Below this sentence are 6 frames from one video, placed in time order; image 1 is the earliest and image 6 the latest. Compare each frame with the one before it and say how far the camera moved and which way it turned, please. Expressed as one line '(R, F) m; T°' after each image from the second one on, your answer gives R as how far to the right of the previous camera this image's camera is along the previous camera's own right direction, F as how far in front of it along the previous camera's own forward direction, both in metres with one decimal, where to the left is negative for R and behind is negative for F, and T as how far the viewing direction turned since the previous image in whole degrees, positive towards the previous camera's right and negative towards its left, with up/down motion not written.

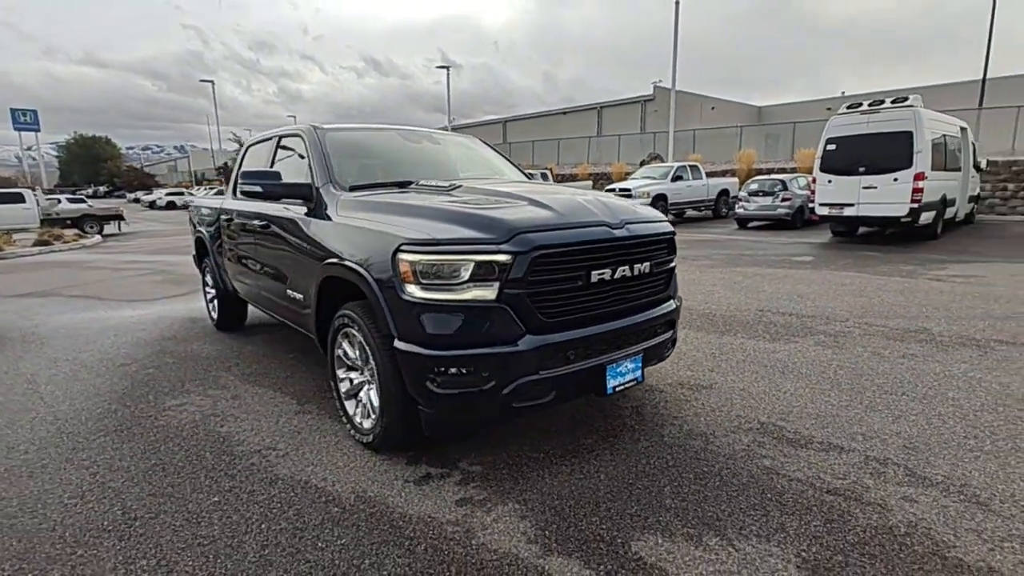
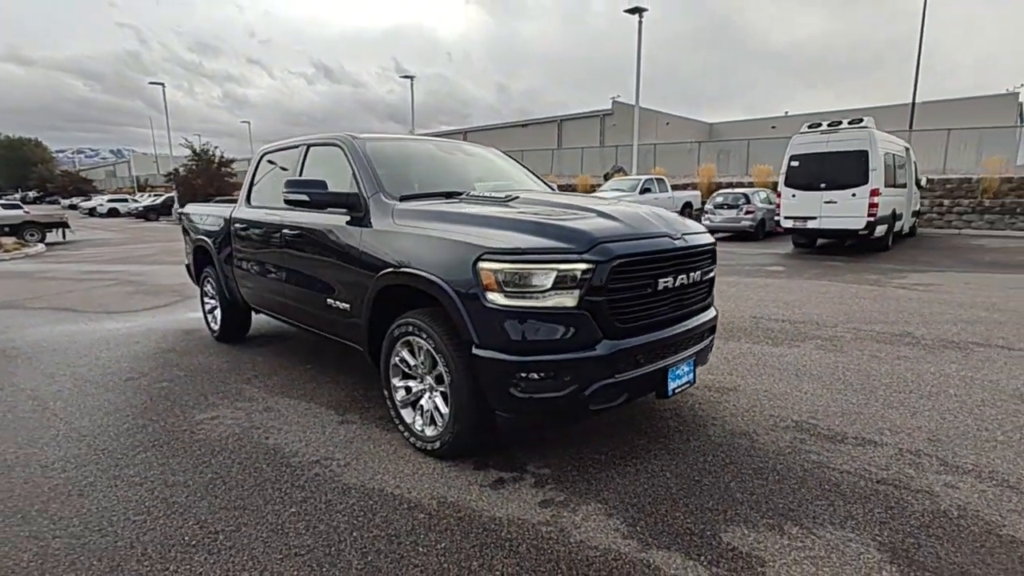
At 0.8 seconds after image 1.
(-0.6, -0.1) m; +5°
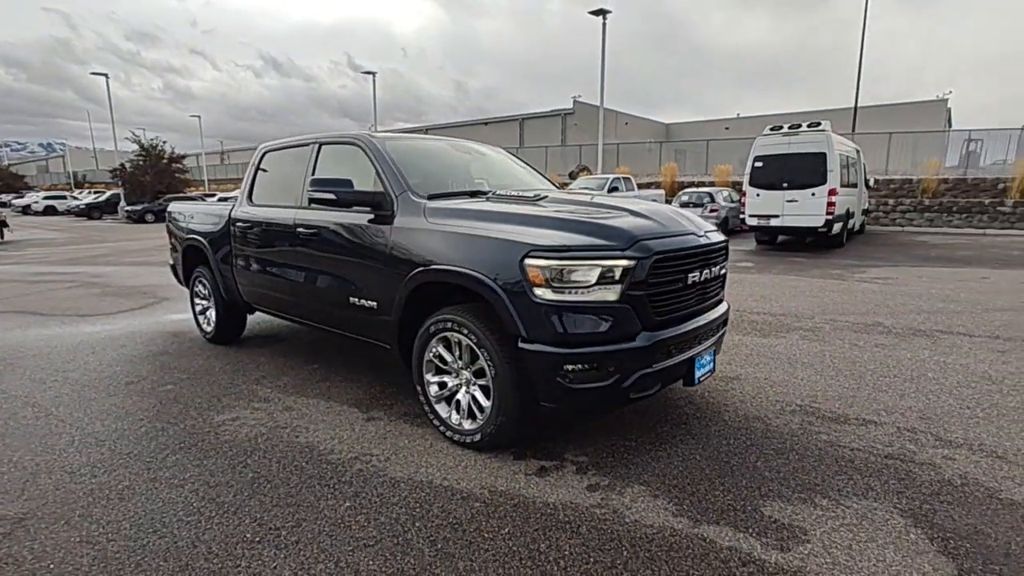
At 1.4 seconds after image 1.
(-0.5, -0.1) m; +4°
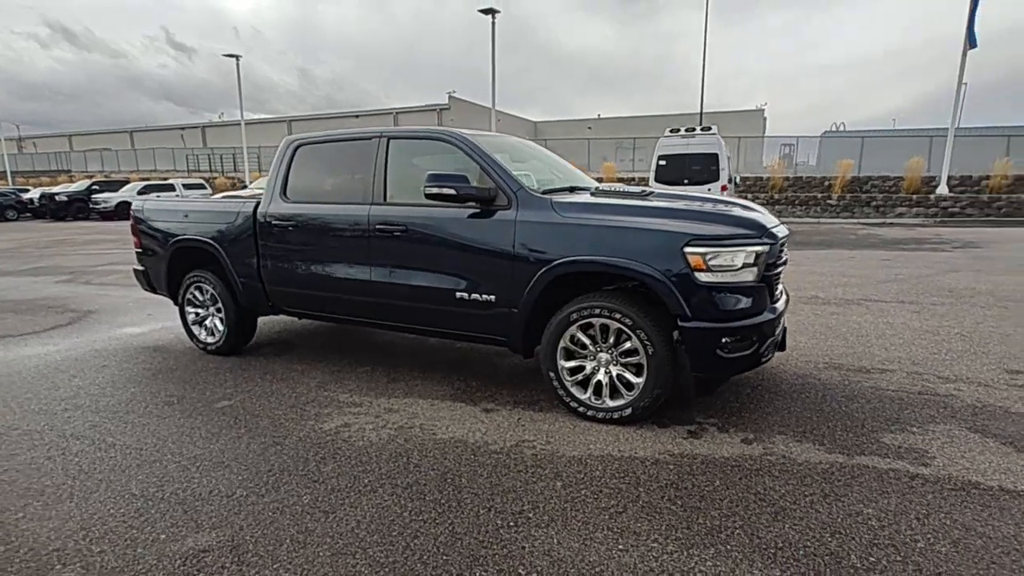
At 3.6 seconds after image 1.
(-1.7, 0.0) m; +14°
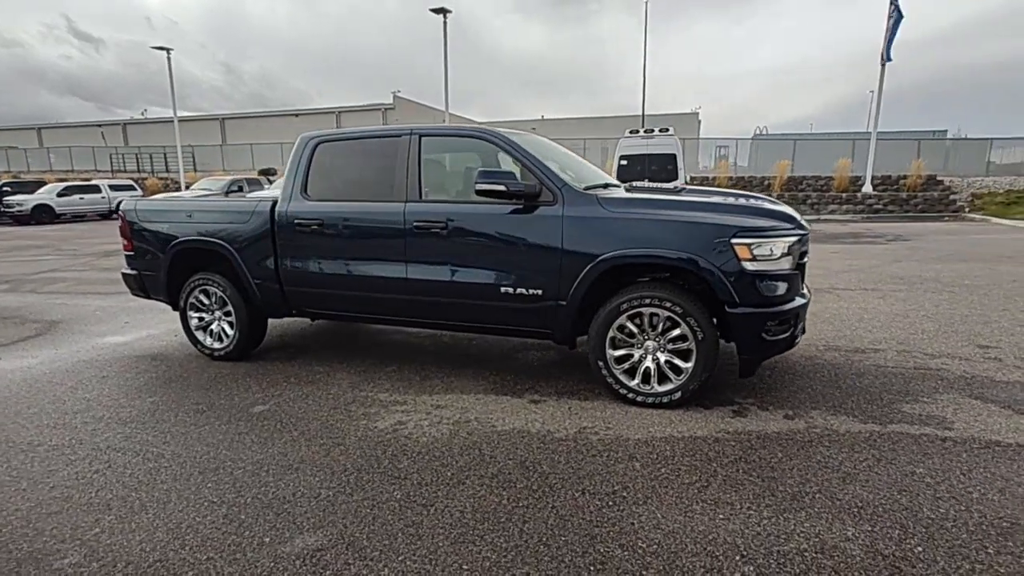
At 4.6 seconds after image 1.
(-0.7, 0.0) m; +6°
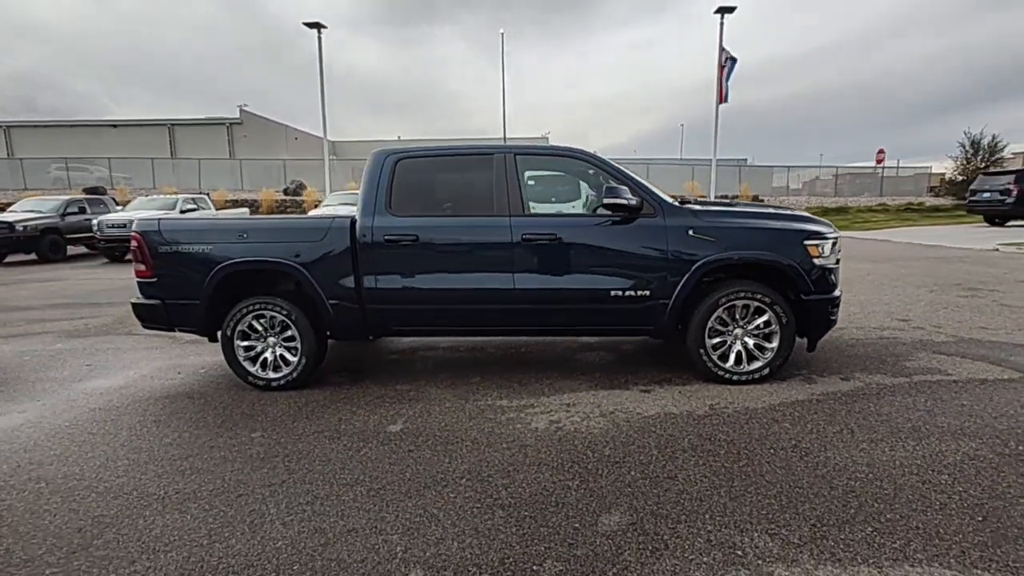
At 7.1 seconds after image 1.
(-2.0, 0.0) m; +16°
